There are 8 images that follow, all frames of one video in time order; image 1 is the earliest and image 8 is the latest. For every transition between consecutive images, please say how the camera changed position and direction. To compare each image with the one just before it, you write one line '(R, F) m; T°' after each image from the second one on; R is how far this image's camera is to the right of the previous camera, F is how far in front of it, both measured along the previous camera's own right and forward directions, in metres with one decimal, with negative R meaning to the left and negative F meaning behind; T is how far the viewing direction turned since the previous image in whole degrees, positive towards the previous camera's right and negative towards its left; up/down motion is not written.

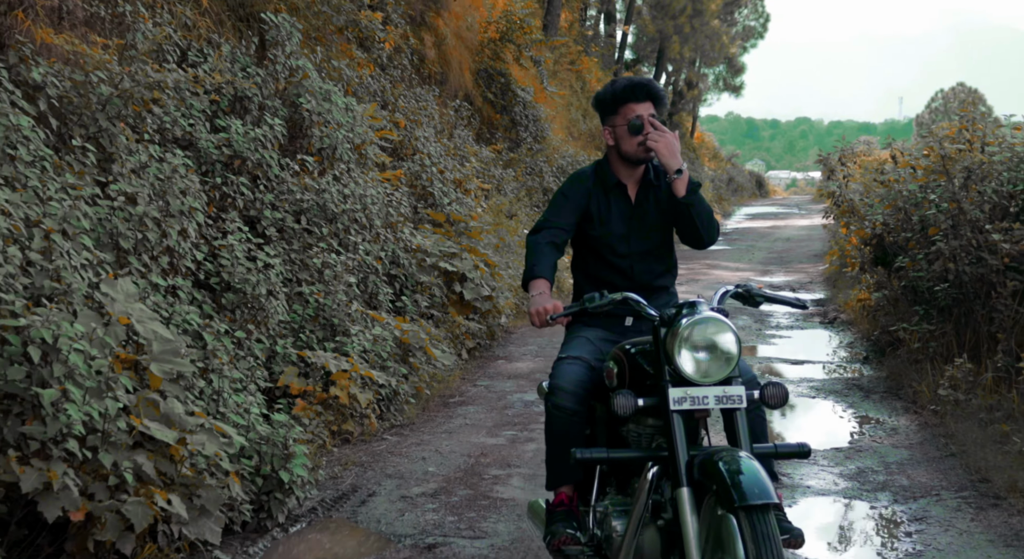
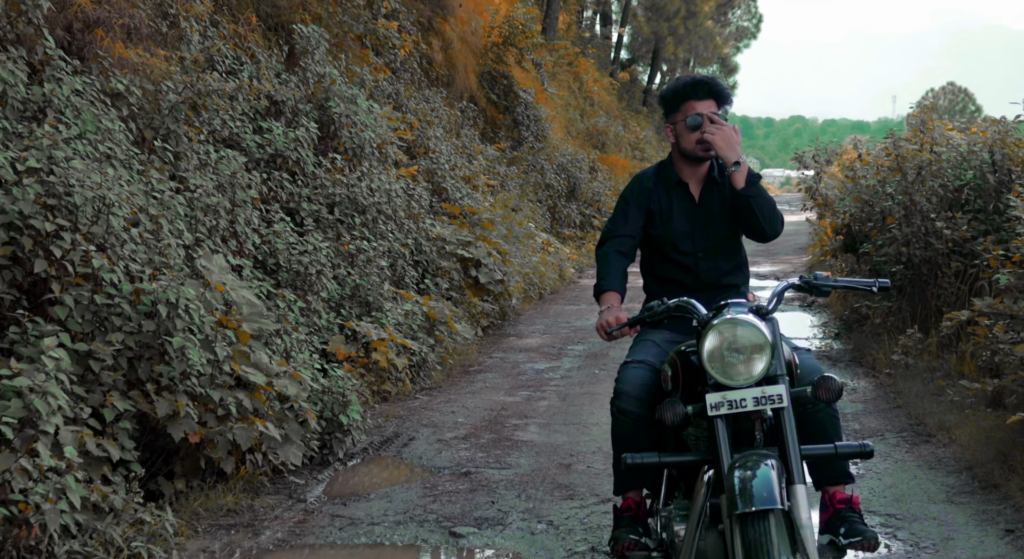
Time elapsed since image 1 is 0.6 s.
(-0.2, -1.1) m; 0°
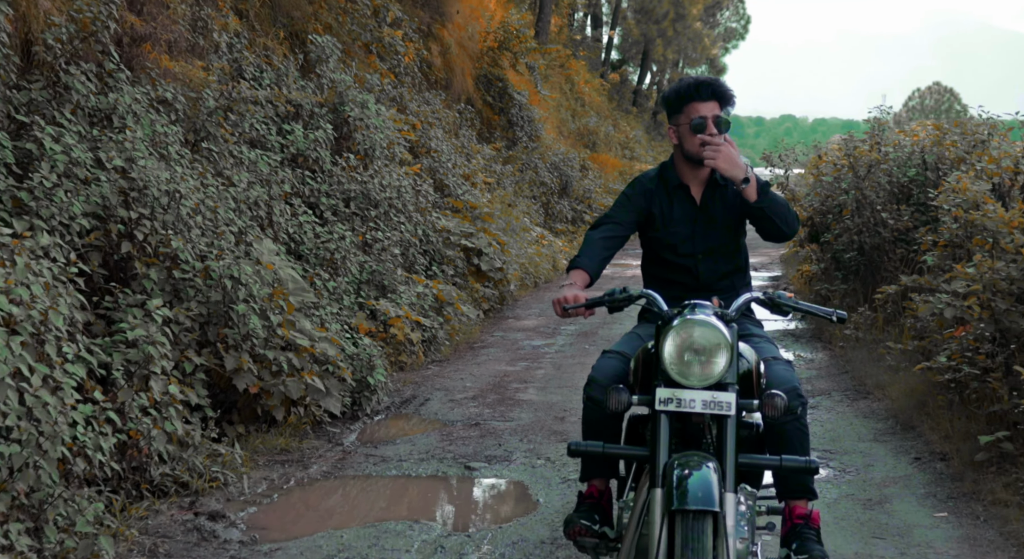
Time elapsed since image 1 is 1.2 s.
(-0.1, -1.1) m; 0°
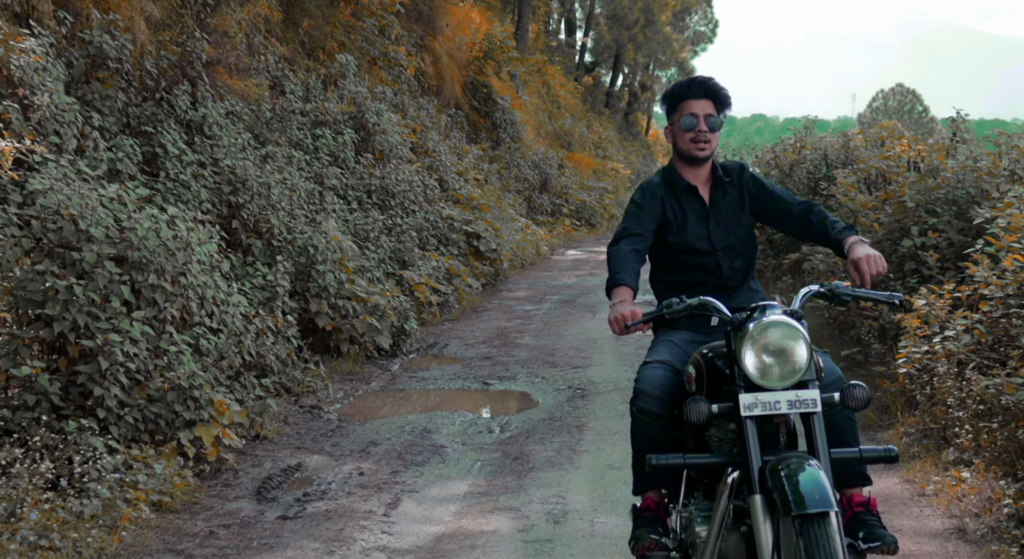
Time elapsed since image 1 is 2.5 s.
(-0.3, -2.4) m; +1°
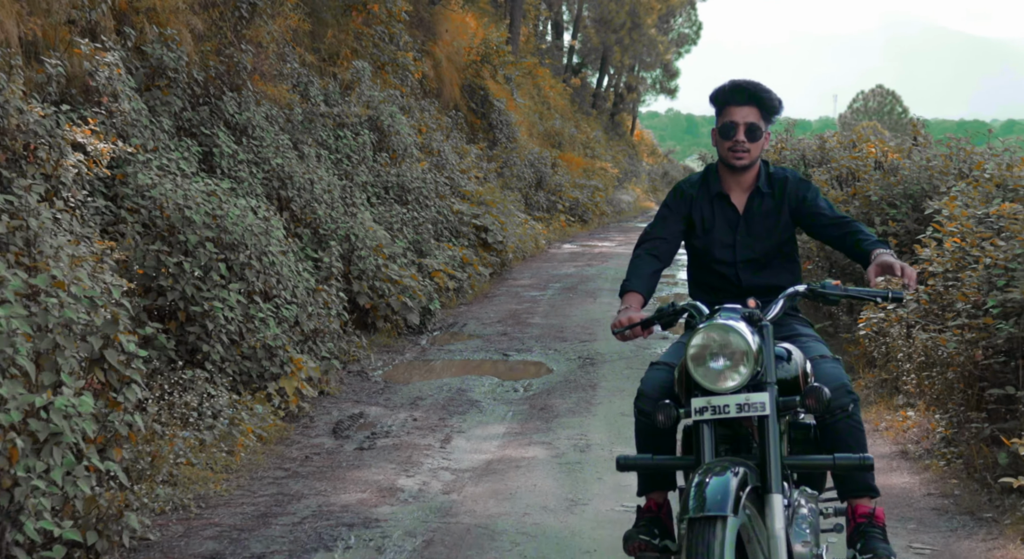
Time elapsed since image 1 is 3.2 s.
(-0.3, -1.2) m; +1°
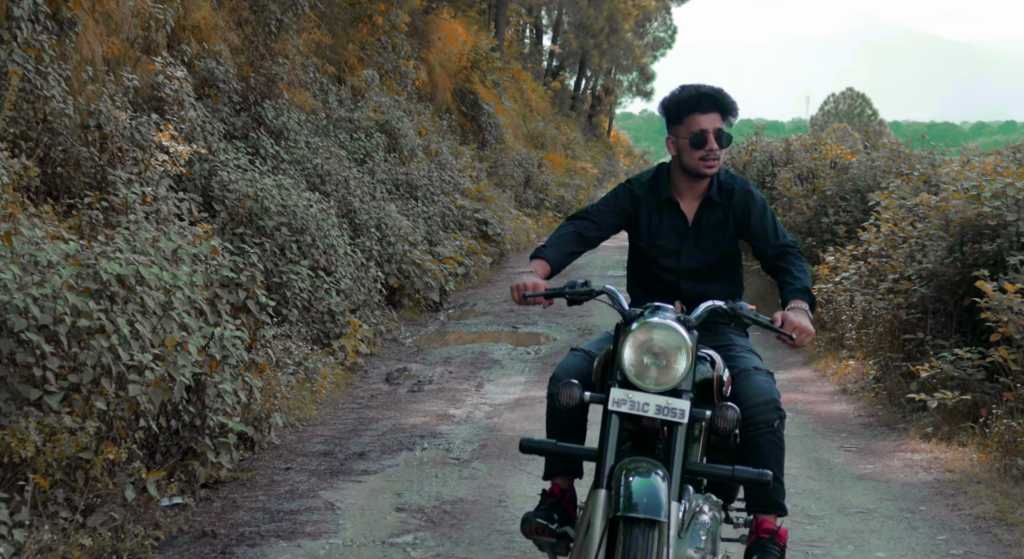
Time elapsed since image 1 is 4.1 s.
(-0.4, -1.6) m; +1°
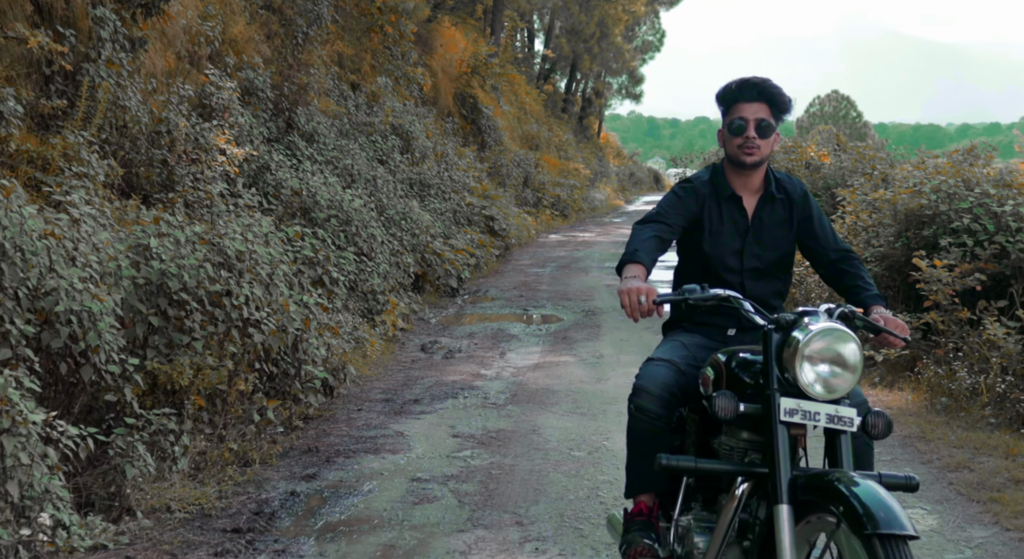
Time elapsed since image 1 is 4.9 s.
(-0.3, -1.4) m; +1°
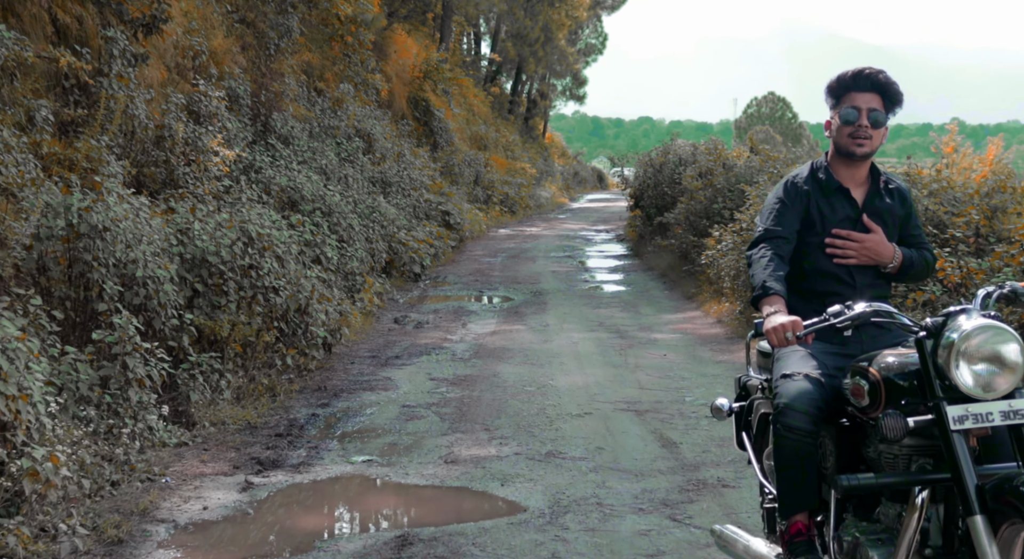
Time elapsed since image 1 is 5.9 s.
(-0.1, -1.7) m; +3°
